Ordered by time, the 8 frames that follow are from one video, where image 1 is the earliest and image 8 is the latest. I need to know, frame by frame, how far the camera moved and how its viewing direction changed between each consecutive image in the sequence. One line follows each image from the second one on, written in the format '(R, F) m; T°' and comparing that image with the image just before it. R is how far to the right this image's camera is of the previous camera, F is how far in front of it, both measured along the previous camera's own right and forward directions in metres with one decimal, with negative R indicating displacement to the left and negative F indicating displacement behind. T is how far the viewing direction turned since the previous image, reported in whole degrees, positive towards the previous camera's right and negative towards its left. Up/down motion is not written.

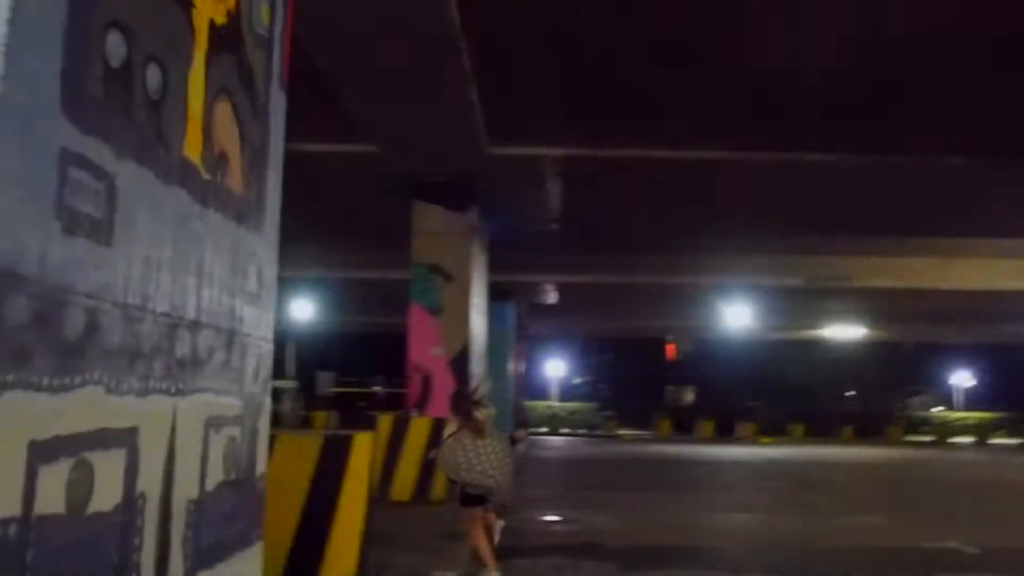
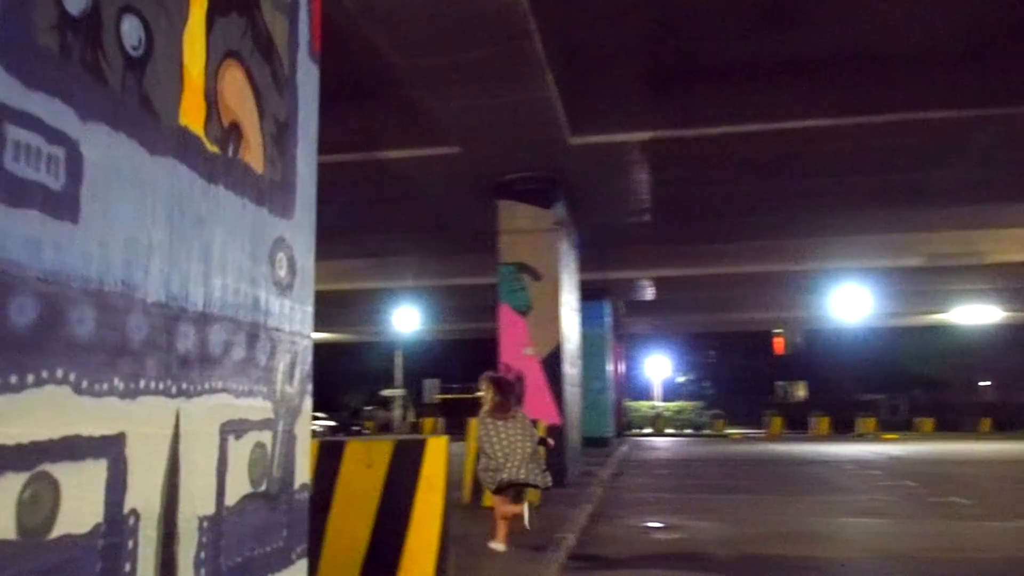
(+0.1, +0.5) m; -6°
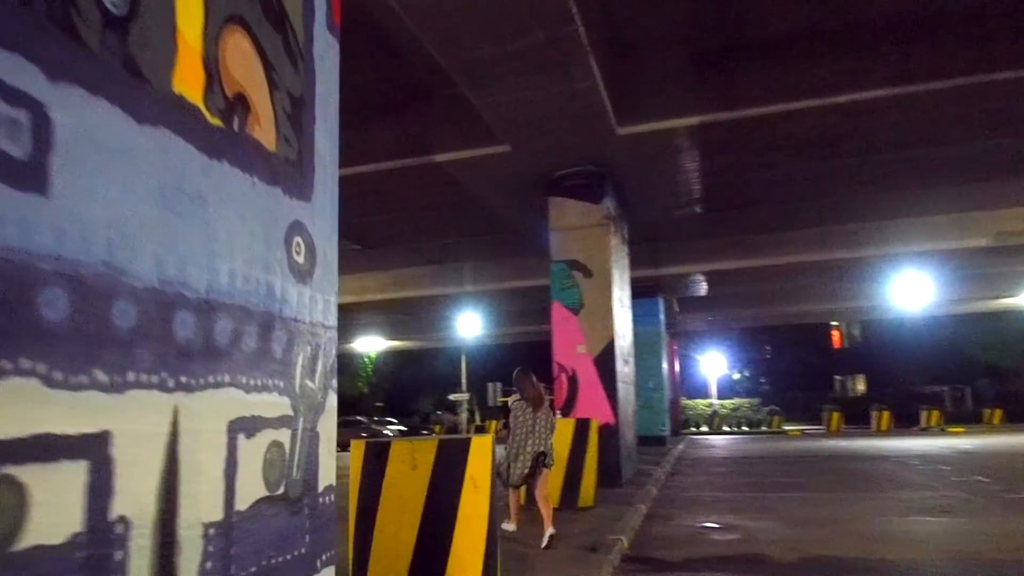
(+0.1, +0.3) m; -3°
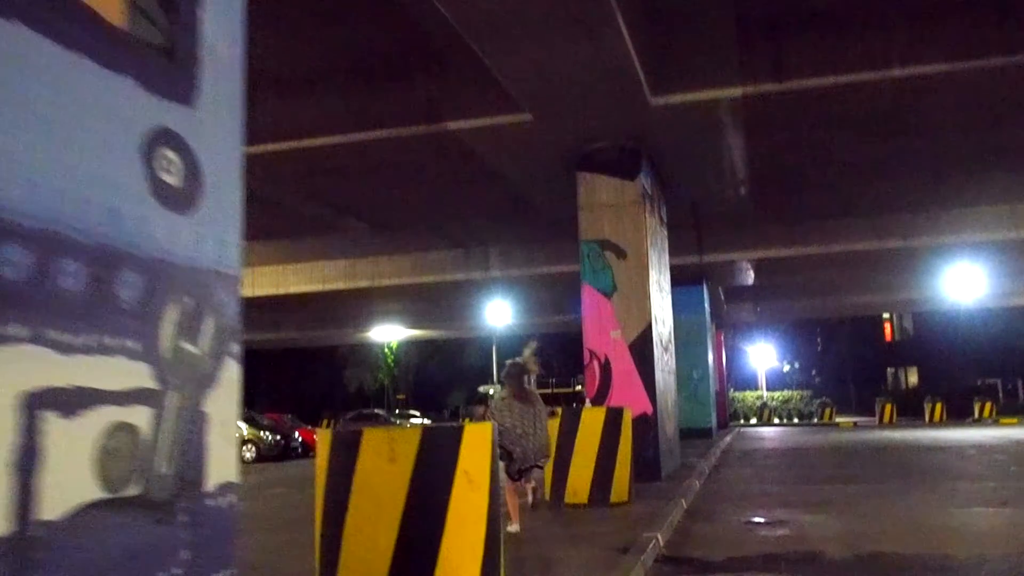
(+0.3, +0.9) m; -3°
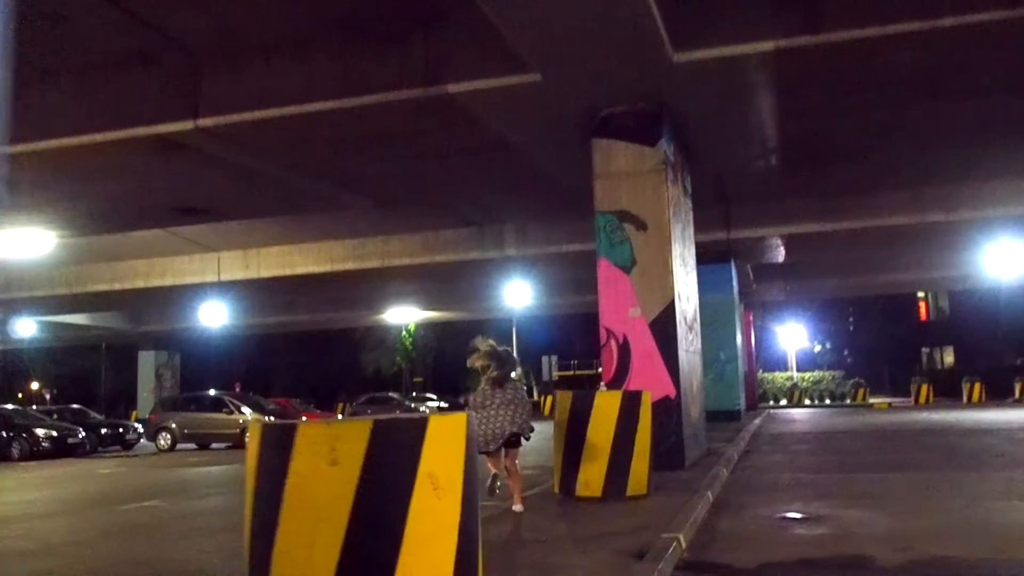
(+0.2, +1.1) m; -2°
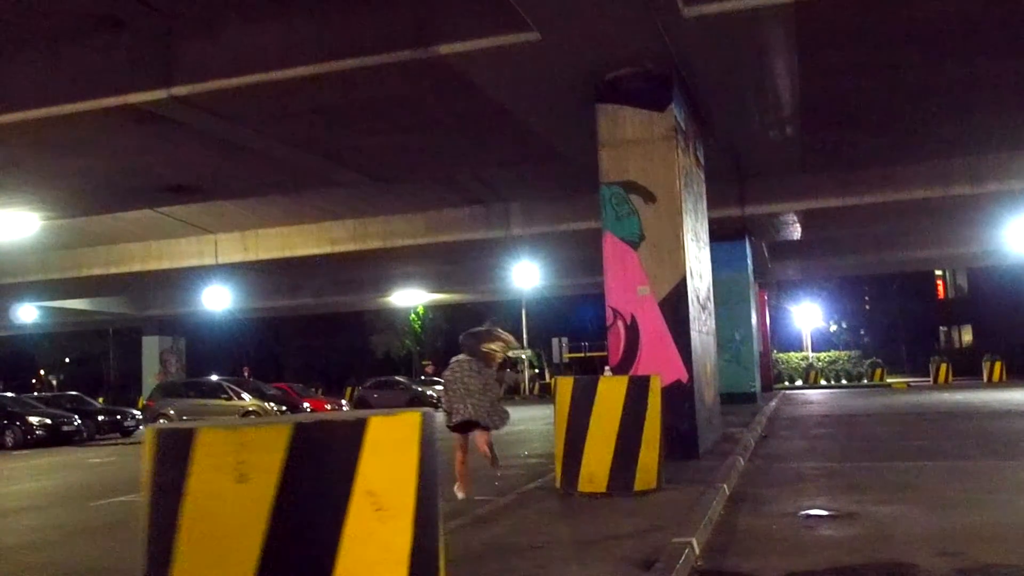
(+0.2, +1.0) m; -1°
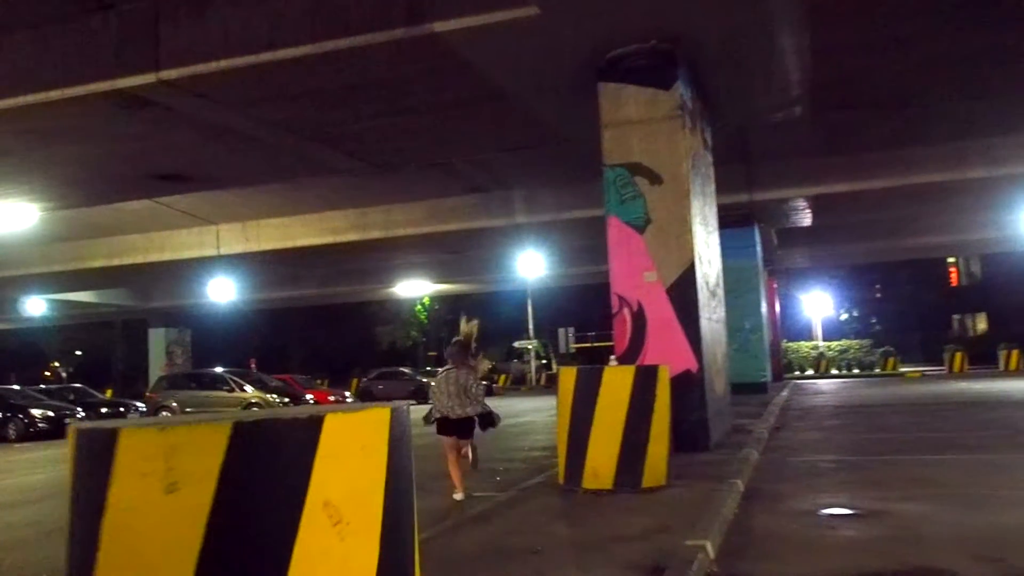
(+0.1, +0.5) m; 0°
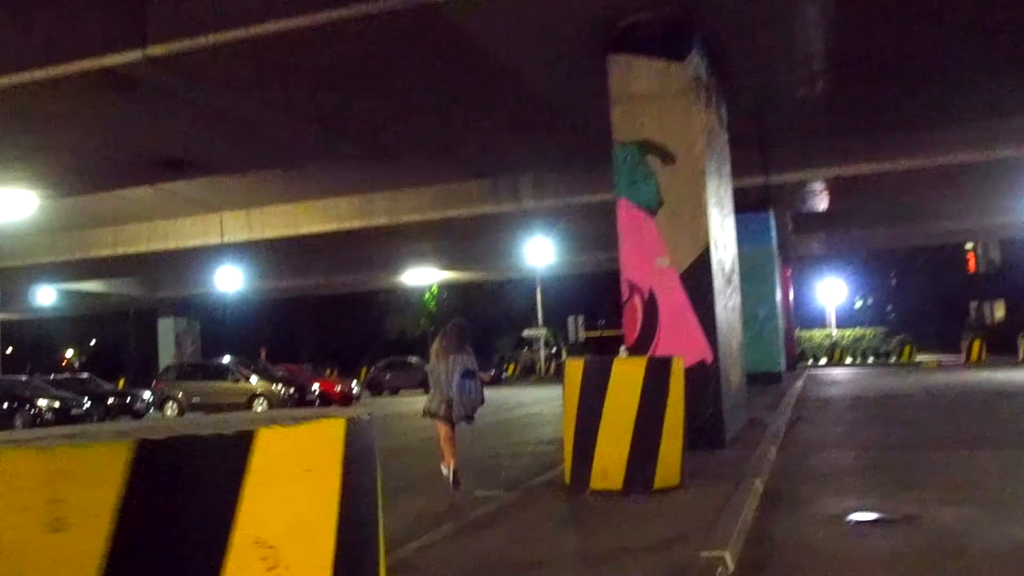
(+0.1, +0.6) m; -1°
